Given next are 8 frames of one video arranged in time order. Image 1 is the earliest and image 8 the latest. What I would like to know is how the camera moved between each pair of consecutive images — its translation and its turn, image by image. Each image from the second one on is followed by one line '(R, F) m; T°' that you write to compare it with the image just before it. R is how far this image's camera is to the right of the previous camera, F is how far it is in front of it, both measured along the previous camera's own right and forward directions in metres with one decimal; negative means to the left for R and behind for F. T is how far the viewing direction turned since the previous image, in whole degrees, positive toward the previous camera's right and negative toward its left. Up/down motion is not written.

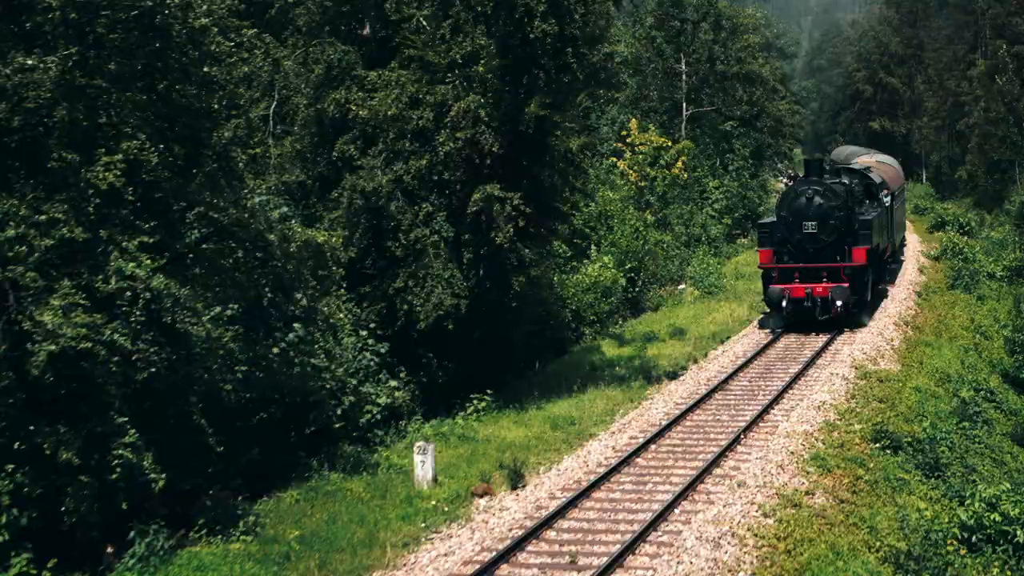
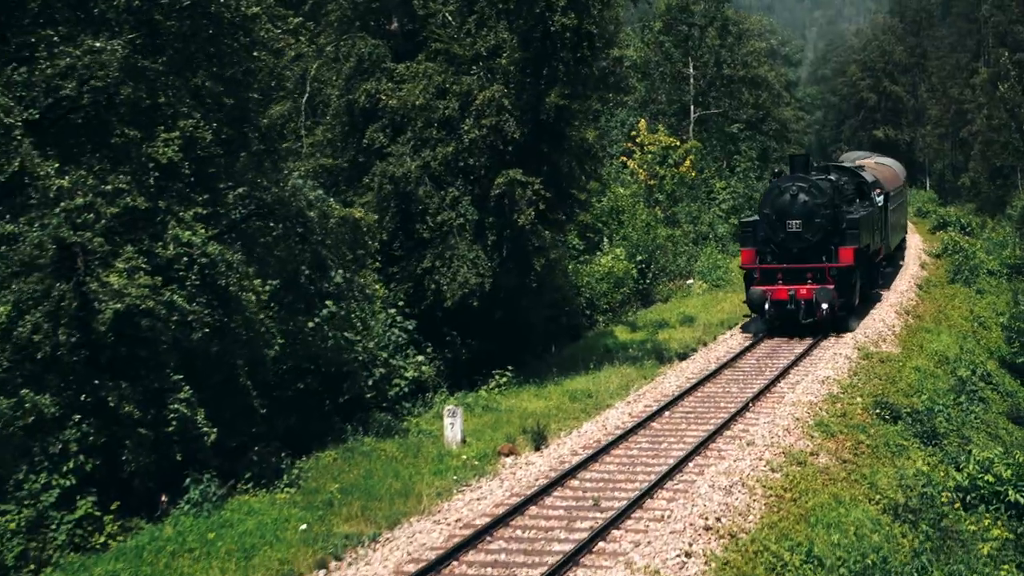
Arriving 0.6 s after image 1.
(-0.2, -1.0) m; 0°
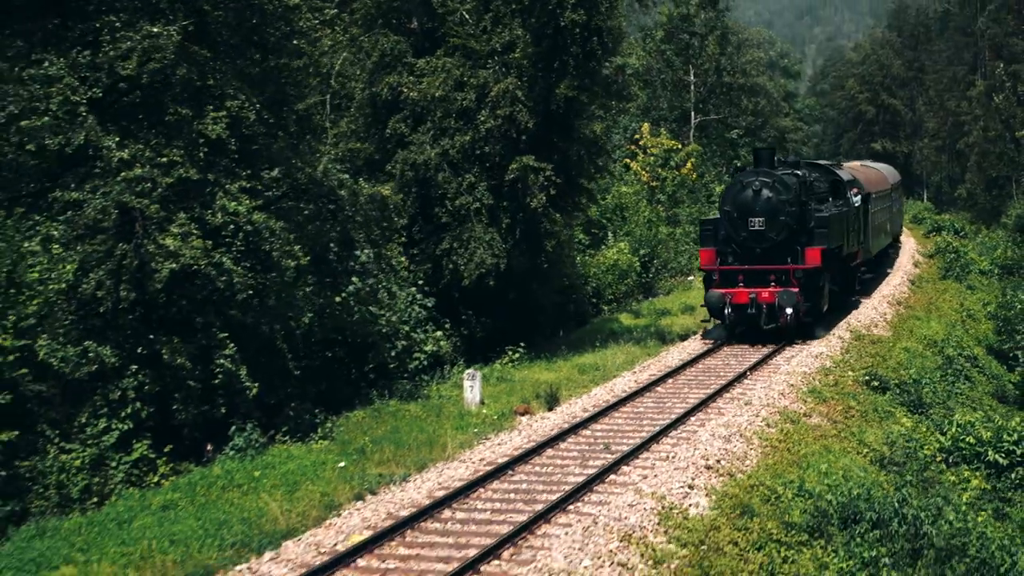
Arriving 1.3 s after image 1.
(-0.2, -1.3) m; 0°
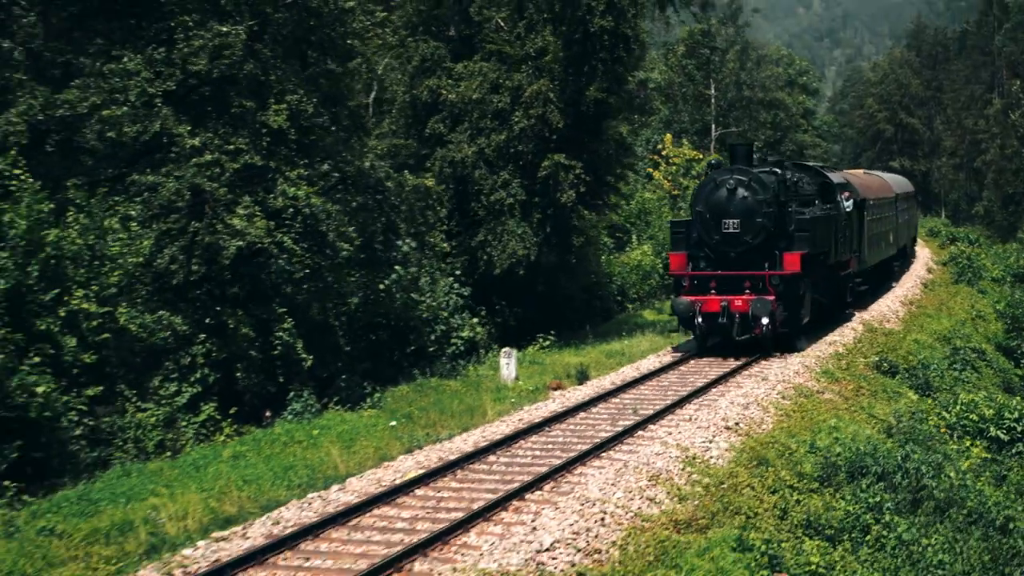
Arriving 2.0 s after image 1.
(-0.2, -1.3) m; -1°
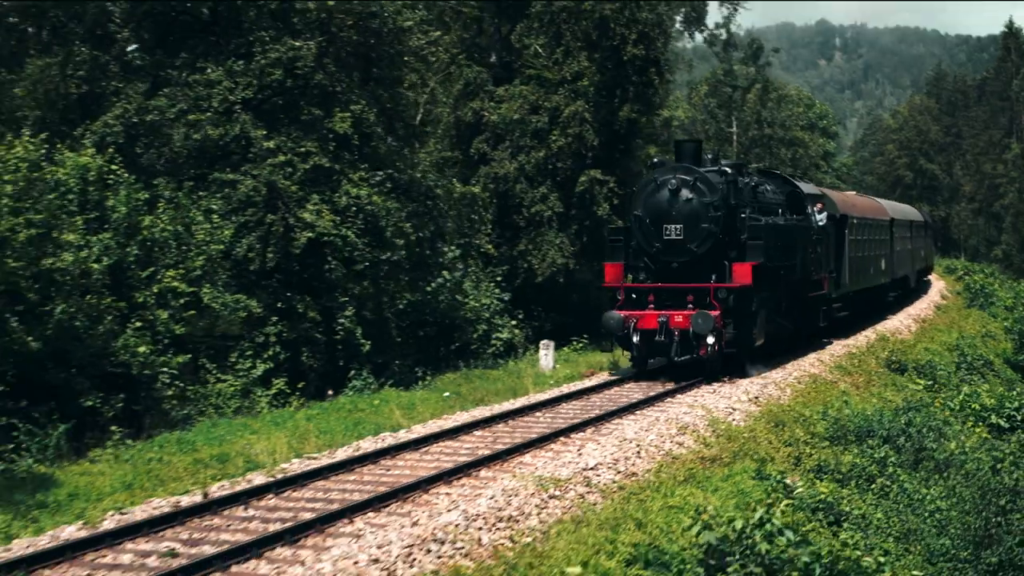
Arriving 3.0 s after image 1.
(-0.2, -1.7) m; -1°
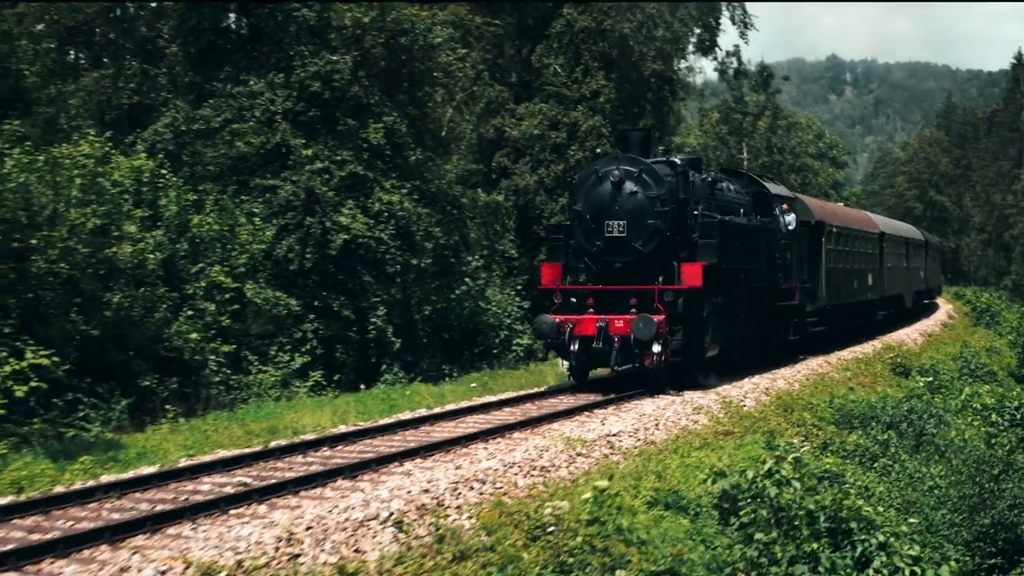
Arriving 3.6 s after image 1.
(-0.2, -1.0) m; 0°
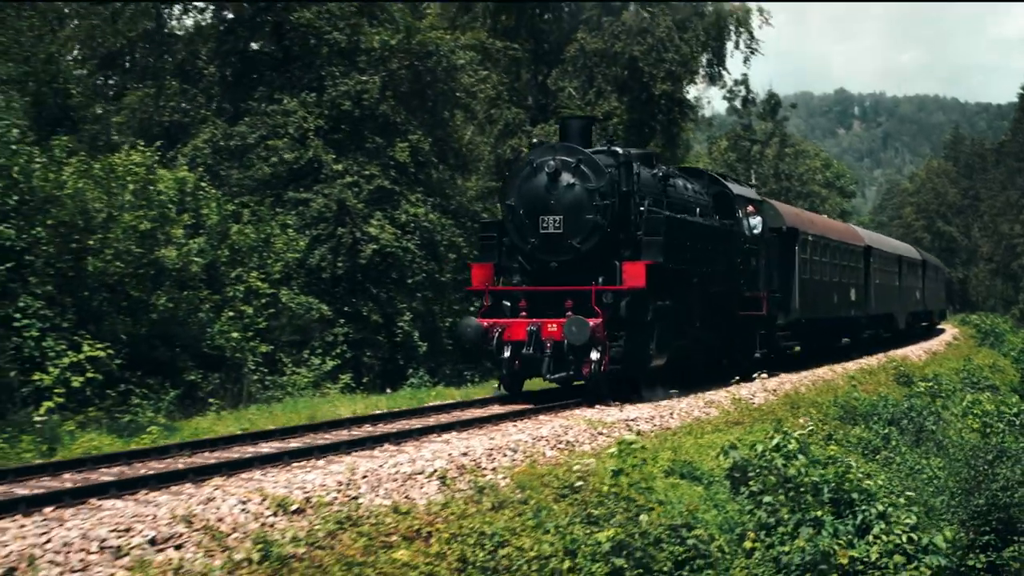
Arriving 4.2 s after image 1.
(-0.2, -1.0) m; 0°
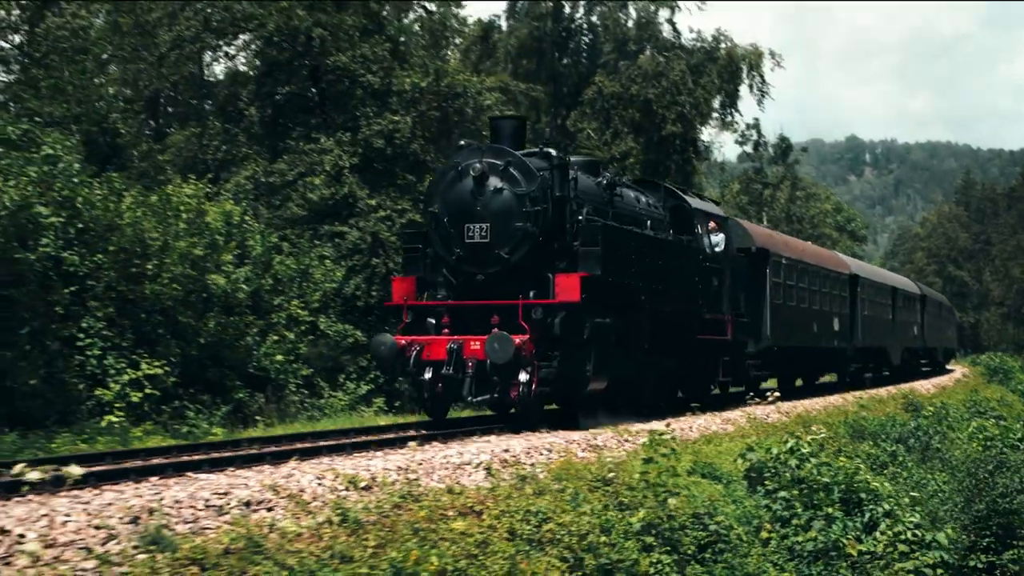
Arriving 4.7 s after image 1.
(-0.2, -1.0) m; 0°
